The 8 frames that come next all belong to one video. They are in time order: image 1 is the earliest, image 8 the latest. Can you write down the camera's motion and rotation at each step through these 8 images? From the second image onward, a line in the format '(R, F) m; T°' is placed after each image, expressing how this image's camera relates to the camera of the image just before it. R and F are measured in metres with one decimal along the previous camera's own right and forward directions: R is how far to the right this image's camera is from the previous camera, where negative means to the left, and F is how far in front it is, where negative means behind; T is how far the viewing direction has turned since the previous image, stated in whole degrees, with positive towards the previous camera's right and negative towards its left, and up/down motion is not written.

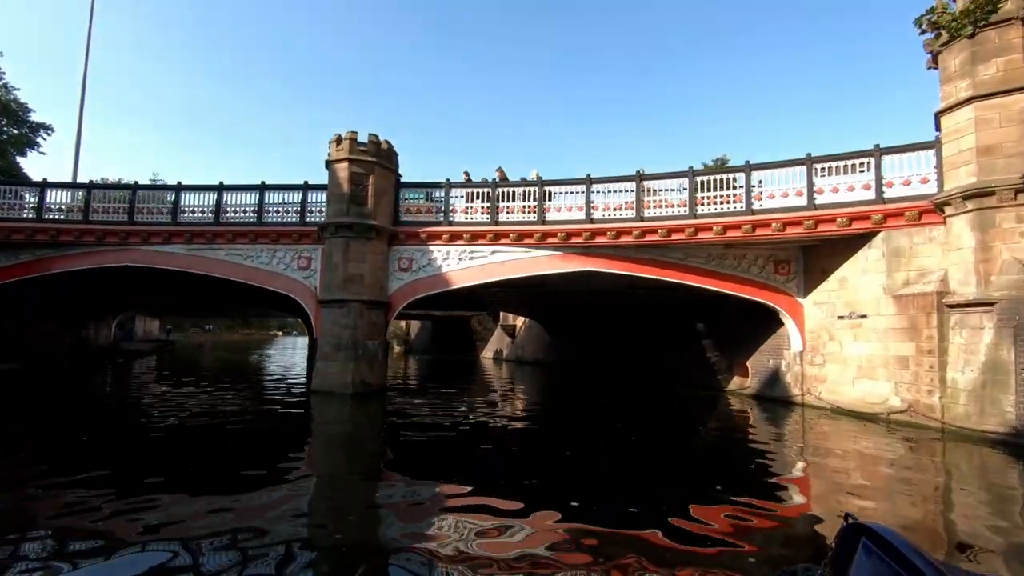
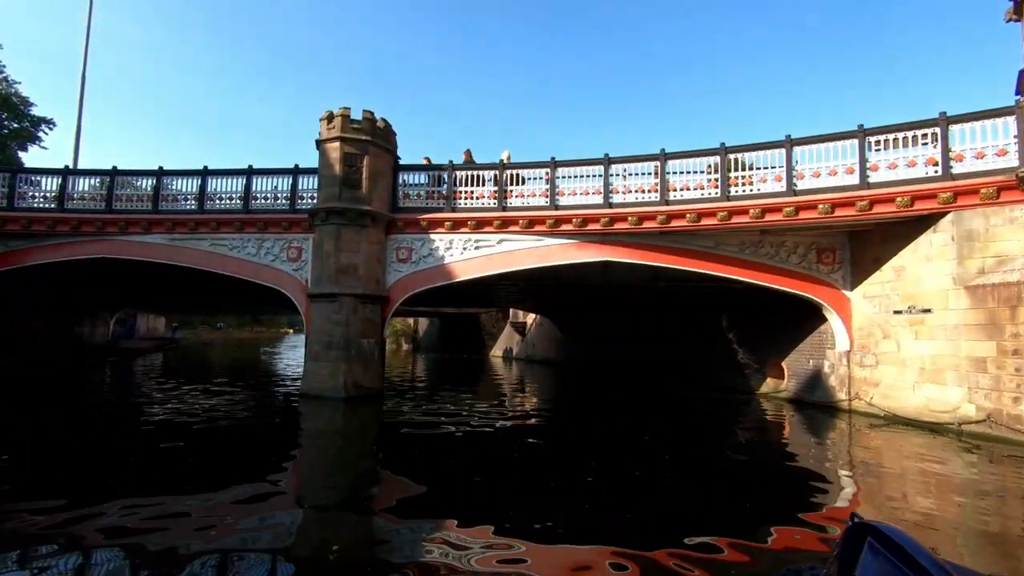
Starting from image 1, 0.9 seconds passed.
(0.0, +1.5) m; -1°
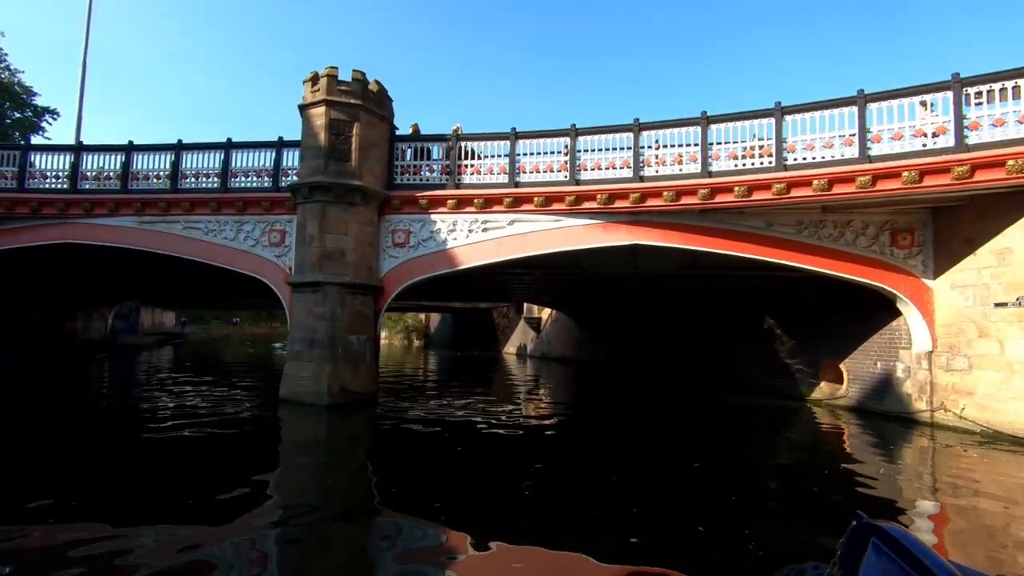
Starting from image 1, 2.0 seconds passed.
(0.0, +2.0) m; -2°
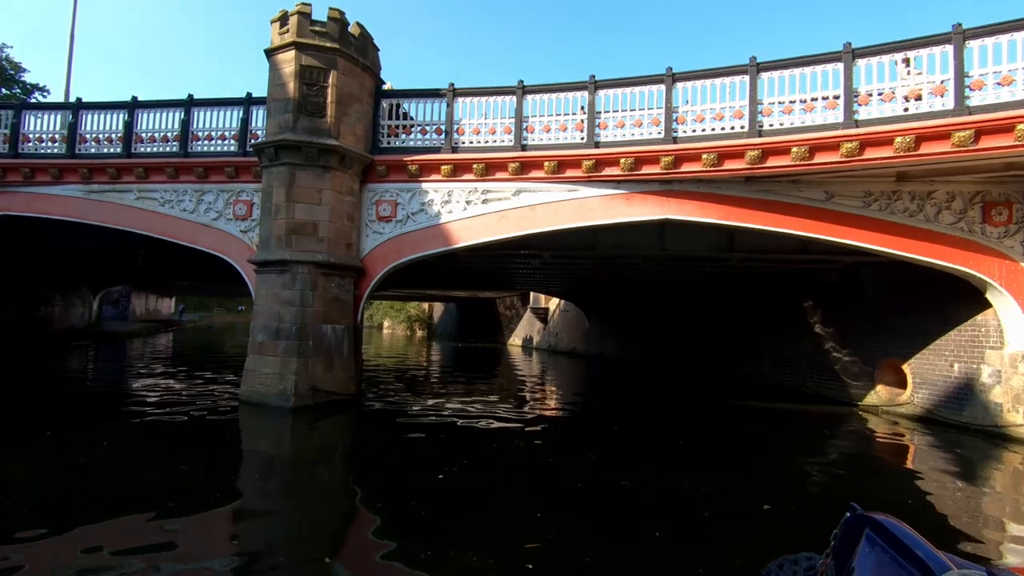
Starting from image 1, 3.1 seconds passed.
(0.0, +1.9) m; -1°
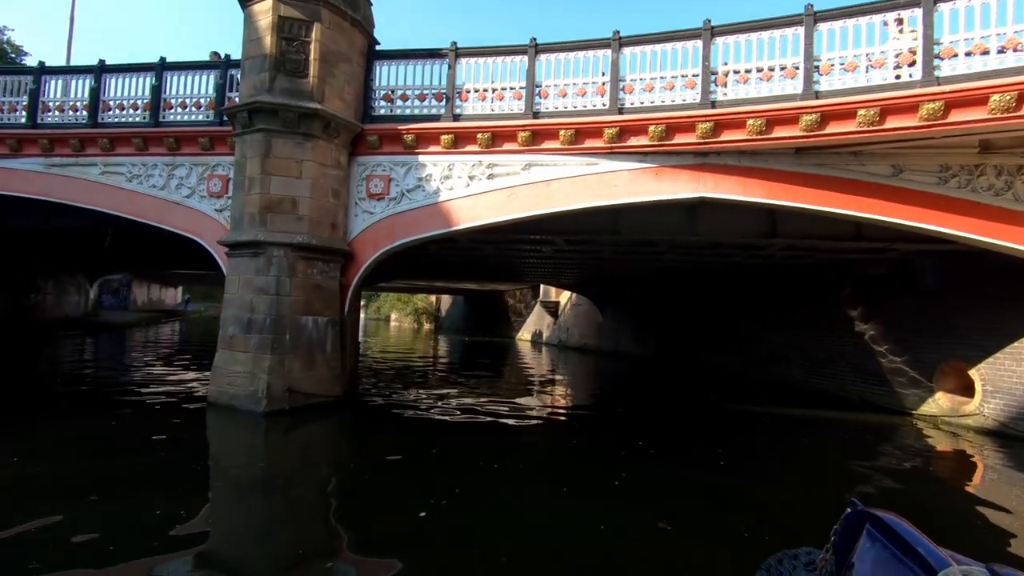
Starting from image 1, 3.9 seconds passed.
(0.0, +1.3) m; -1°
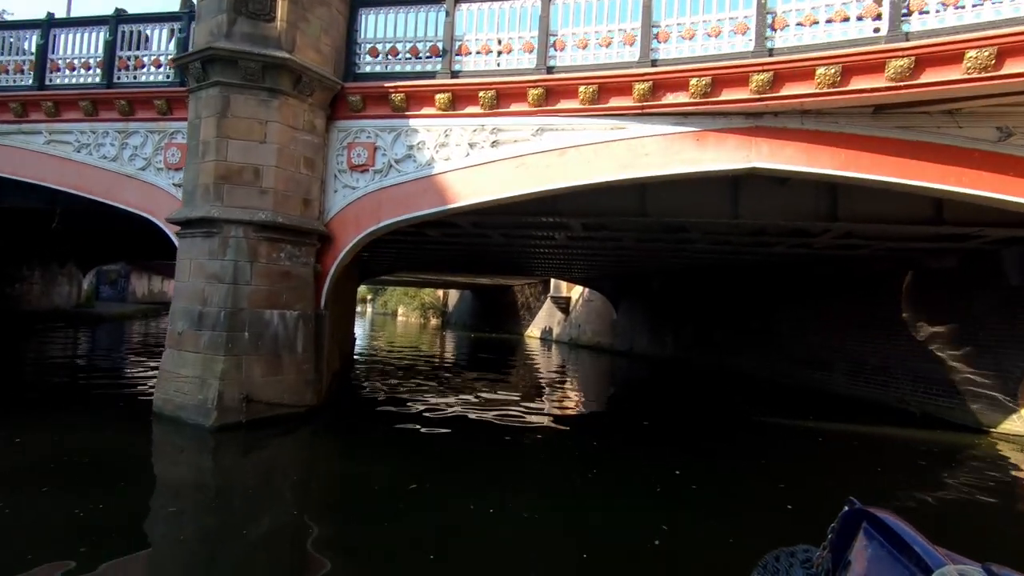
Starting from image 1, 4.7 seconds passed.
(0.0, +1.5) m; -1°
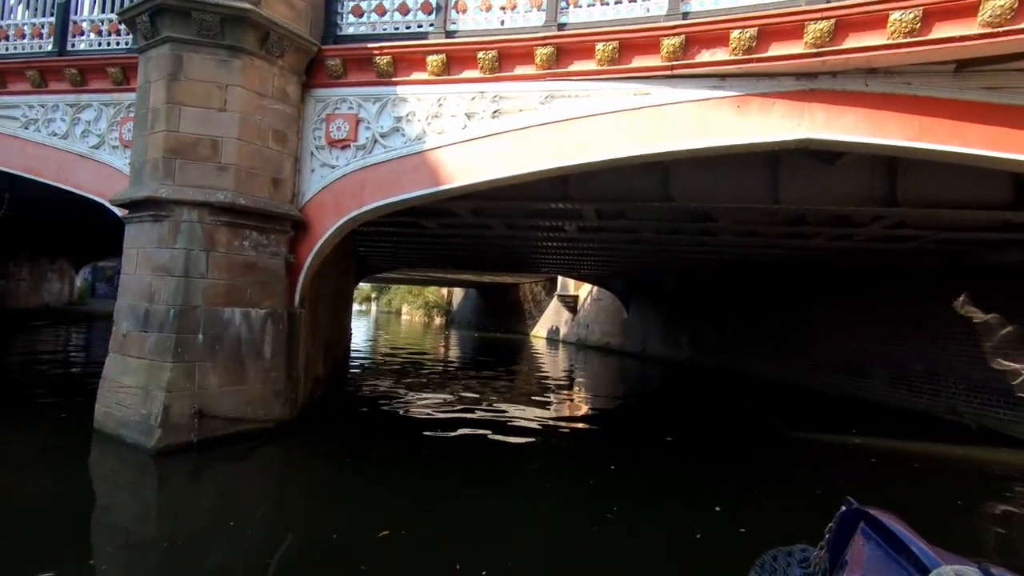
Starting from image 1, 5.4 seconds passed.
(0.0, +1.1) m; -1°
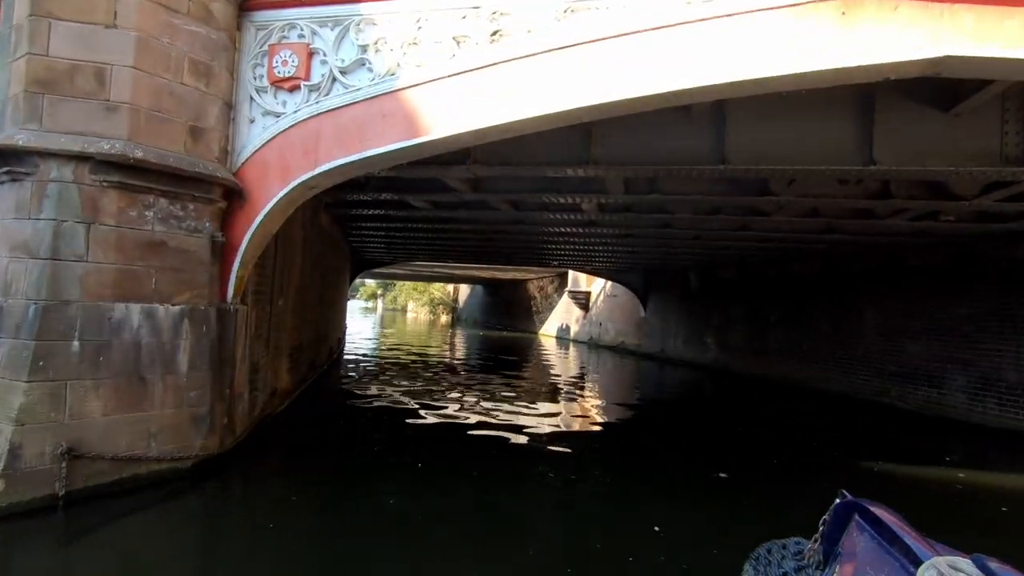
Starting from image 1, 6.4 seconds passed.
(0.0, +1.7) m; -1°
